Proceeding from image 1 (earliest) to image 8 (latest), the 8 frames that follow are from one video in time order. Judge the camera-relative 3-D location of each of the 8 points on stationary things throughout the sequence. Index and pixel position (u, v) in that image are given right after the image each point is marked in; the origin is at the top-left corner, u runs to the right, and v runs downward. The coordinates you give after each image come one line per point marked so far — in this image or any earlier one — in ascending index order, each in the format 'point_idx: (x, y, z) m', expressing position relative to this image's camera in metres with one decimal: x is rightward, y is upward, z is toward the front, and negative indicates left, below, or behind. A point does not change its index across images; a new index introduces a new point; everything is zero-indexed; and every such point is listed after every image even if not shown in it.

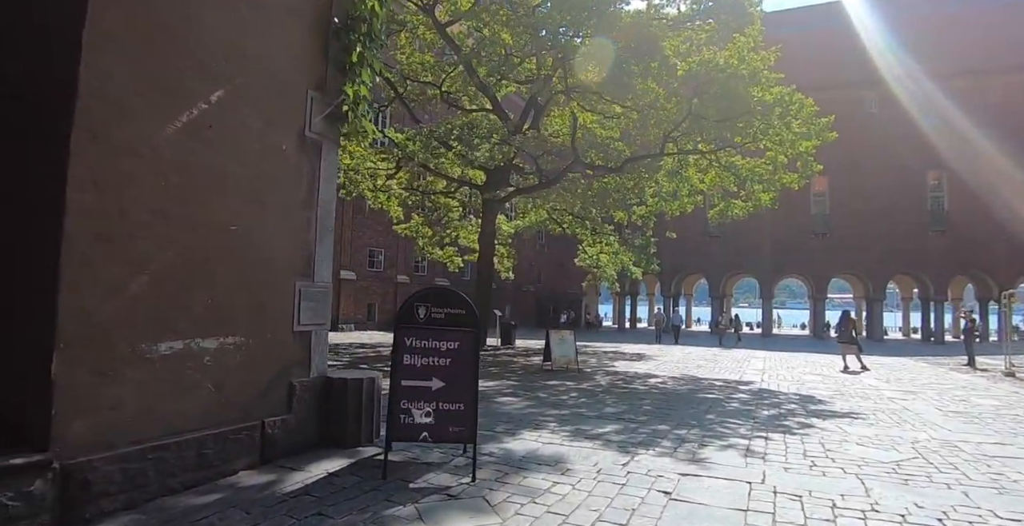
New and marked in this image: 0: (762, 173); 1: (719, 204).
0: (+6.3, +2.1, +14.8) m
1: (+5.6, +1.7, +16.2) m
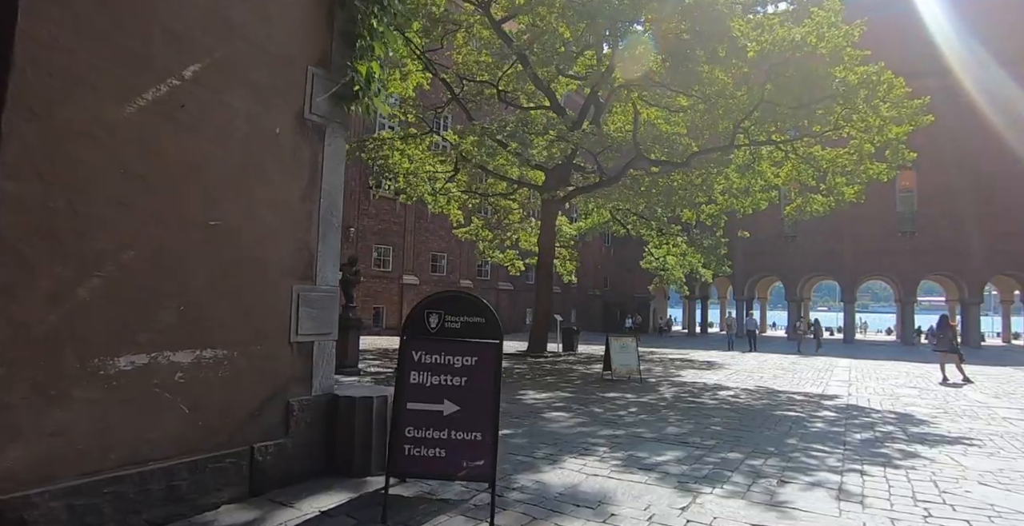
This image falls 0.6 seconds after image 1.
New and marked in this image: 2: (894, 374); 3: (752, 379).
0: (+7.6, +2.1, +13.3) m
1: (+7.0, +1.7, +14.7) m
2: (+9.6, -2.6, +14.8) m
3: (+4.7, -2.2, +11.5) m
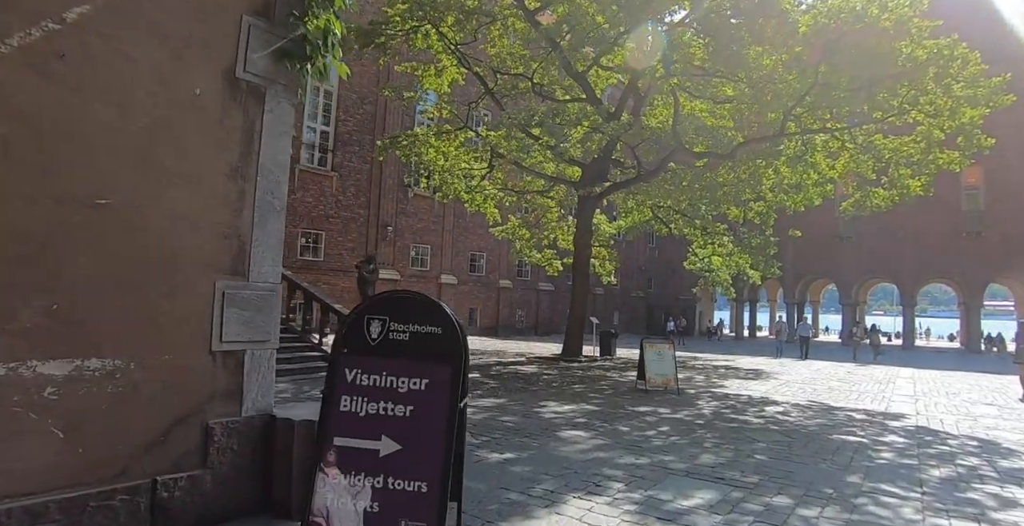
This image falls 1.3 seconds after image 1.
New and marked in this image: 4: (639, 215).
0: (+8.1, +2.1, +11.8) m
1: (+7.7, +1.7, +13.2) m
2: (+10.3, -2.7, +13.2) m
3: (+5.1, -2.2, +10.3) m
4: (+4.2, +1.5, +18.8) m
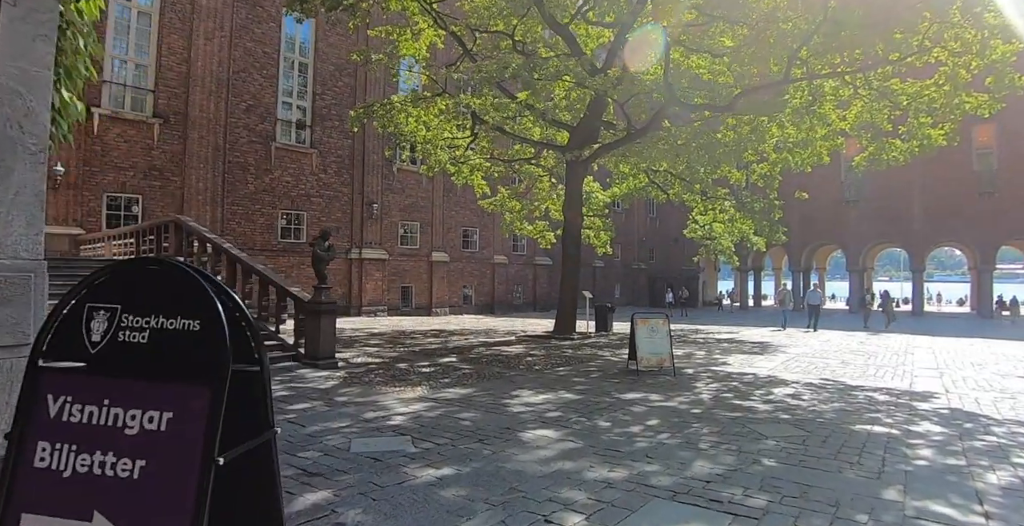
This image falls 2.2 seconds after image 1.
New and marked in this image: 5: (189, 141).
0: (+7.6, +2.9, +10.4) m
1: (+7.2, +2.5, +11.9) m
2: (+9.9, -1.8, +12.0) m
3: (+4.7, -1.6, +9.1) m
4: (+3.7, +2.4, +17.5) m
5: (-10.9, +4.2, +20.0) m
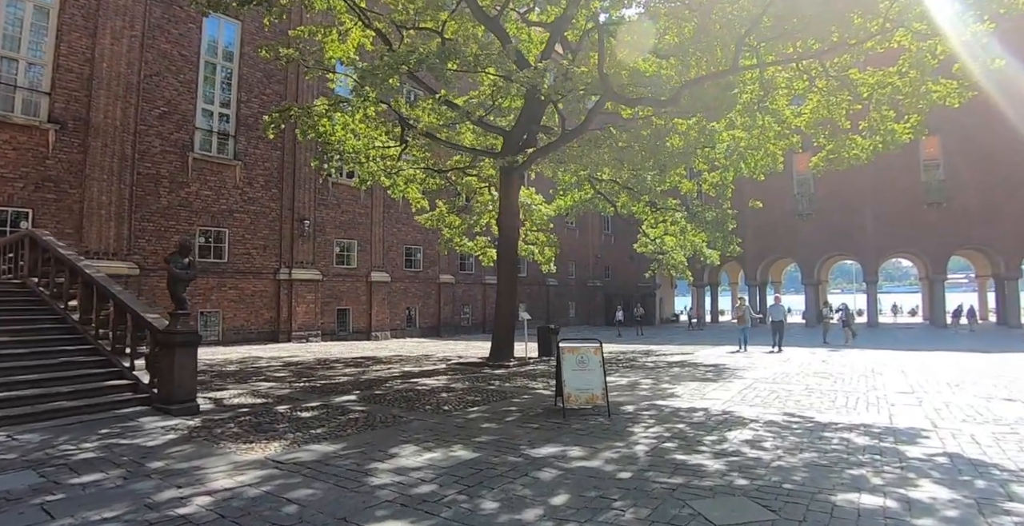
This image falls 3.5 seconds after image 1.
0: (+6.2, +2.7, +9.3) m
1: (+5.7, +2.3, +10.7) m
2: (+8.4, -2.0, +10.8) m
3: (+3.5, -1.8, +7.6) m
4: (+1.8, +1.9, +16.1) m
5: (-12.9, +3.4, +17.7) m
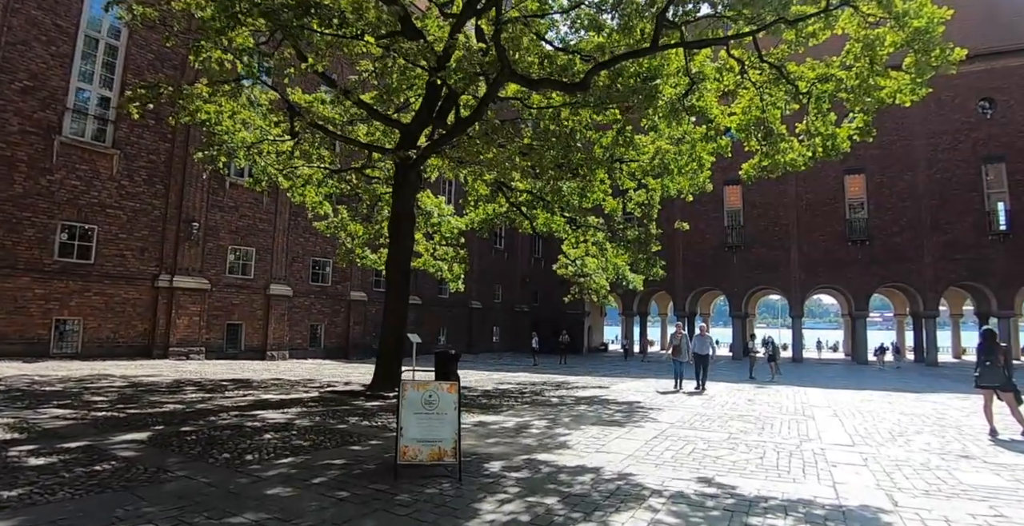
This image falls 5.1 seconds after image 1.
0: (+4.5, +2.4, +8.0) m
1: (+3.9, +1.9, +9.4) m
2: (+6.4, -2.5, +9.6) m
3: (+1.8, -1.9, +5.9) m
4: (-0.5, +1.5, +14.3) m
5: (-15.2, +3.7, +14.5) m
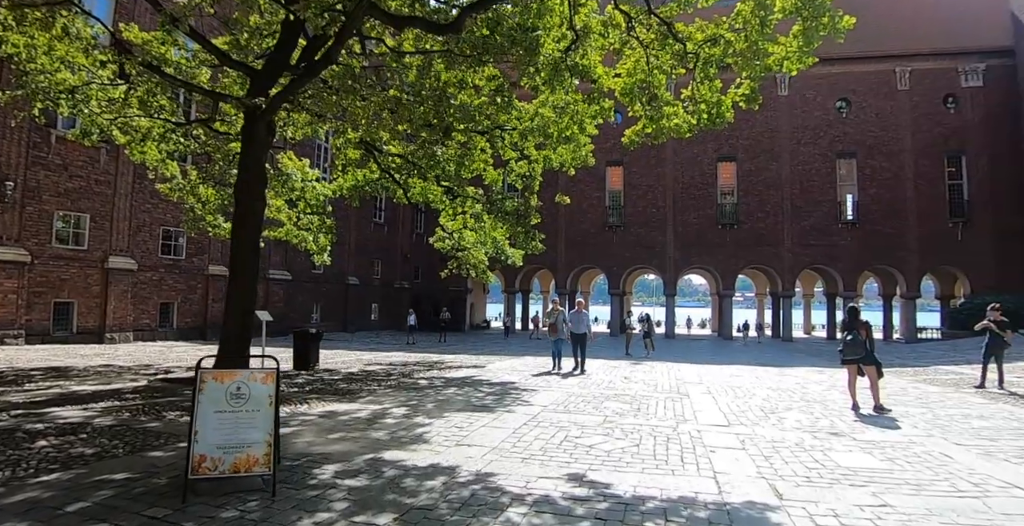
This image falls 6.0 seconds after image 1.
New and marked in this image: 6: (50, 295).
0: (+2.8, +2.7, +7.8) m
1: (+1.9, +2.3, +8.9) m
2: (+4.3, -2.1, +9.8) m
3: (+0.5, -1.6, +5.3) m
4: (-3.3, +2.2, +13.0) m
5: (-17.7, +4.5, +10.3) m
6: (-14.8, -1.0, +18.4) m
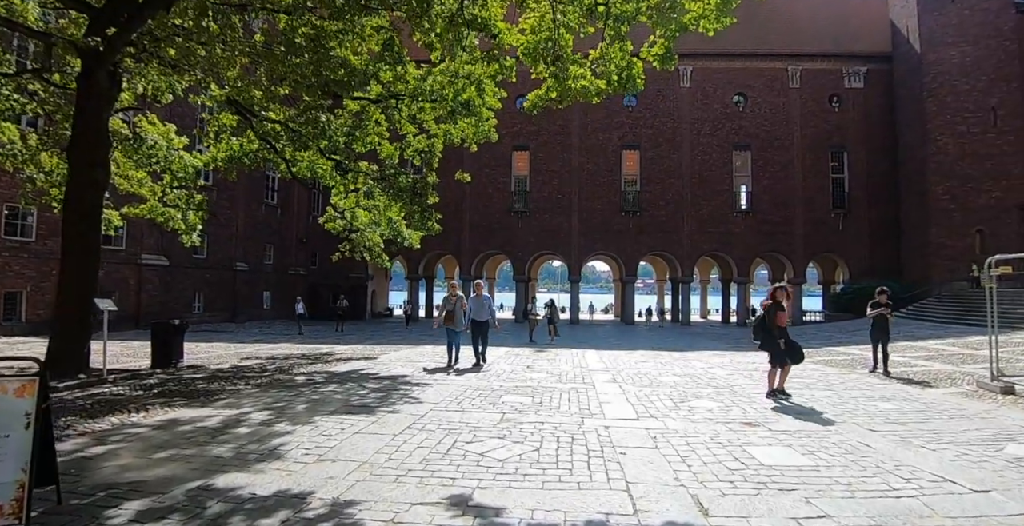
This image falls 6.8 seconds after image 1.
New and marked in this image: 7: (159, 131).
0: (+1.6, +2.9, +7.2) m
1: (+0.5, +2.5, +8.2) m
2: (+2.7, -1.8, +9.5) m
3: (-0.4, -1.4, +4.5) m
4: (-5.3, +2.5, +11.5) m
5: (-19.2, +4.9, +6.6) m
6: (-17.5, -0.5, +15.1) m
7: (-7.1, +2.7, +12.1) m
